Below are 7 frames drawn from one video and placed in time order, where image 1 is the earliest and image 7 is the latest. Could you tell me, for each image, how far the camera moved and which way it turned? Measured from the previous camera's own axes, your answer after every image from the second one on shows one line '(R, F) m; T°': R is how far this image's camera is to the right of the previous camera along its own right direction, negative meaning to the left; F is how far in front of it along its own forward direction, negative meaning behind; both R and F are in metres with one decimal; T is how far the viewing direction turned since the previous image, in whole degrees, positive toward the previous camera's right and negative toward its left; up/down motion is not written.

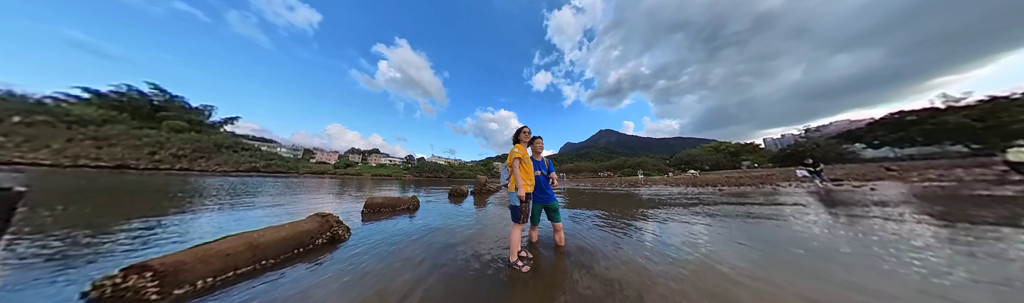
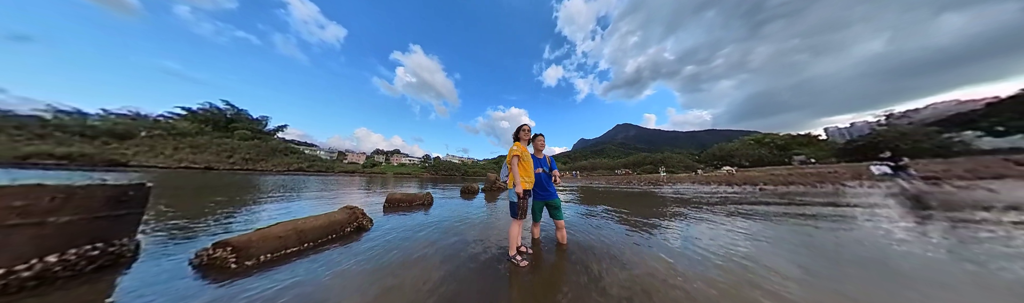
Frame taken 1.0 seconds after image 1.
(+0.3, -0.1) m; -5°
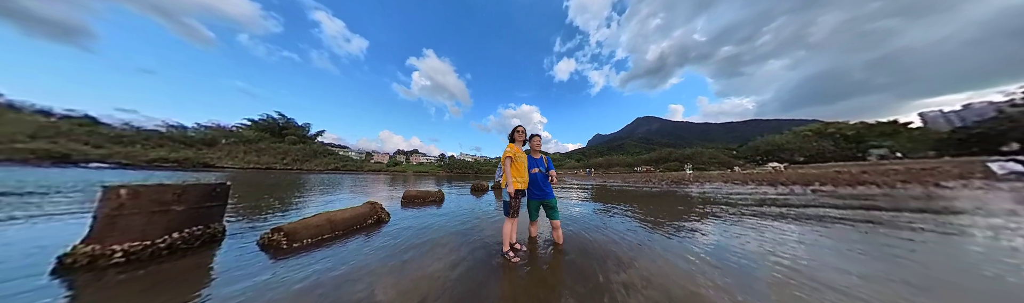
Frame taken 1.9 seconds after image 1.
(+0.4, -0.1) m; -6°
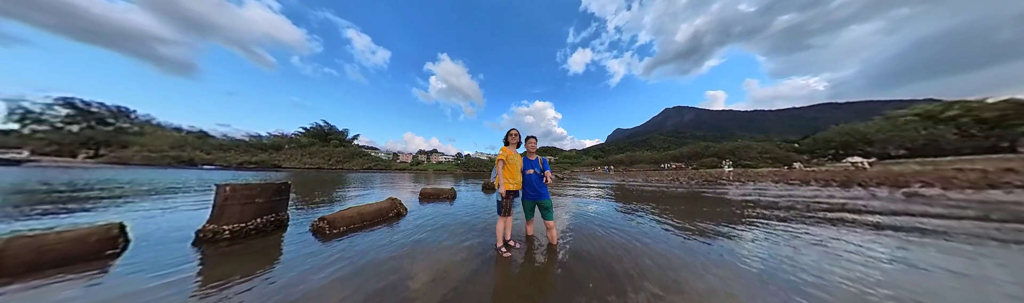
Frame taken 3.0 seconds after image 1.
(+0.5, -0.1) m; -7°
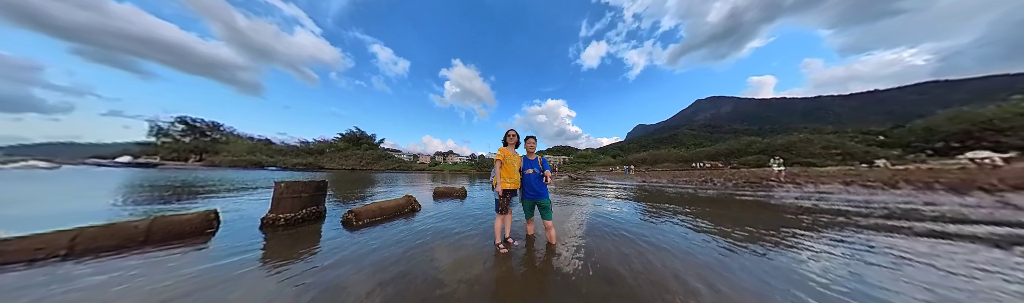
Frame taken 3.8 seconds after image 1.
(+0.4, -0.1) m; -6°
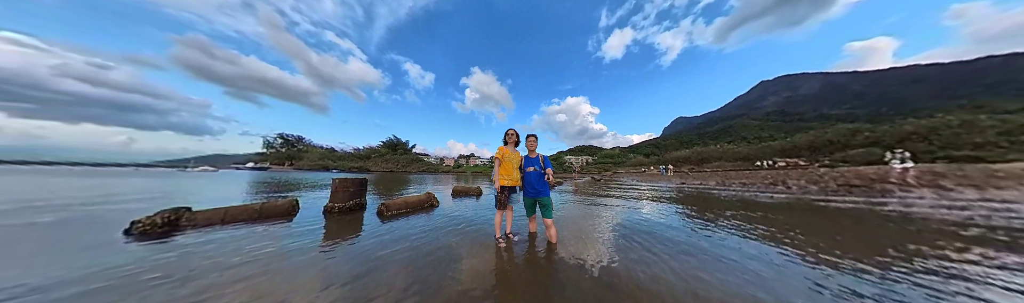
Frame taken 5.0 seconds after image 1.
(+0.6, 0.0) m; -9°
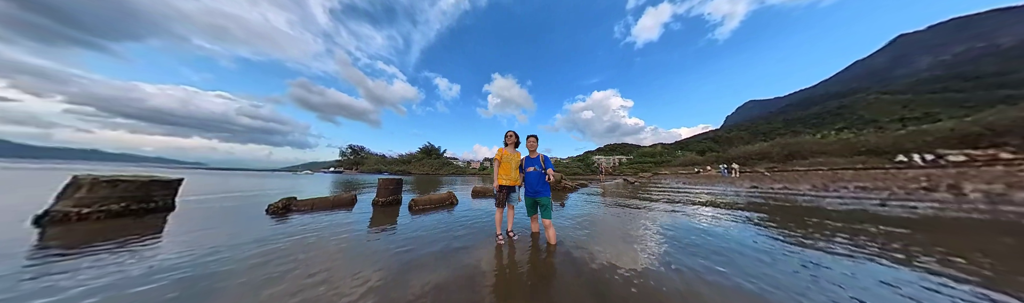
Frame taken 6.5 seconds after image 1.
(+0.7, 0.0) m; -11°
